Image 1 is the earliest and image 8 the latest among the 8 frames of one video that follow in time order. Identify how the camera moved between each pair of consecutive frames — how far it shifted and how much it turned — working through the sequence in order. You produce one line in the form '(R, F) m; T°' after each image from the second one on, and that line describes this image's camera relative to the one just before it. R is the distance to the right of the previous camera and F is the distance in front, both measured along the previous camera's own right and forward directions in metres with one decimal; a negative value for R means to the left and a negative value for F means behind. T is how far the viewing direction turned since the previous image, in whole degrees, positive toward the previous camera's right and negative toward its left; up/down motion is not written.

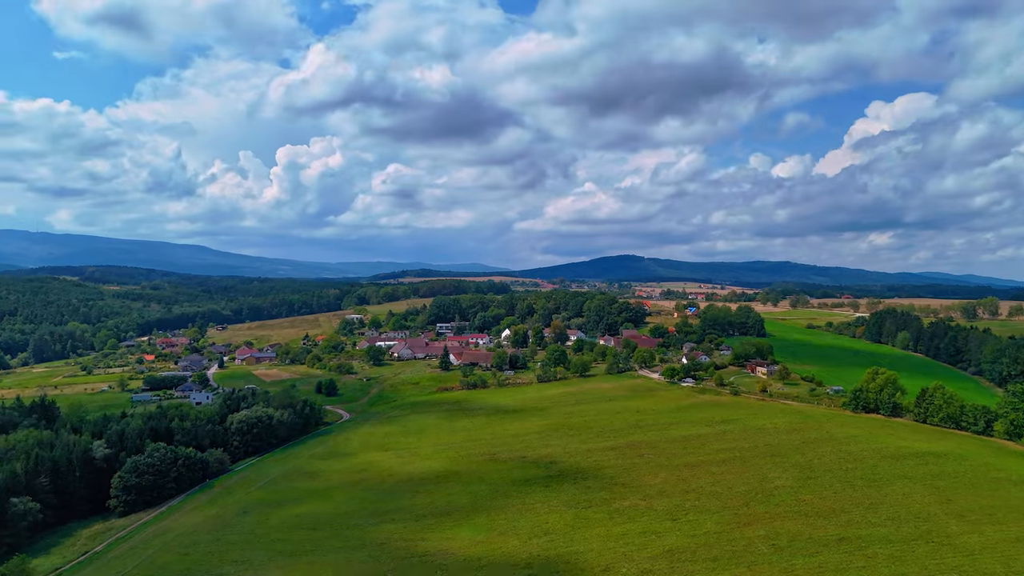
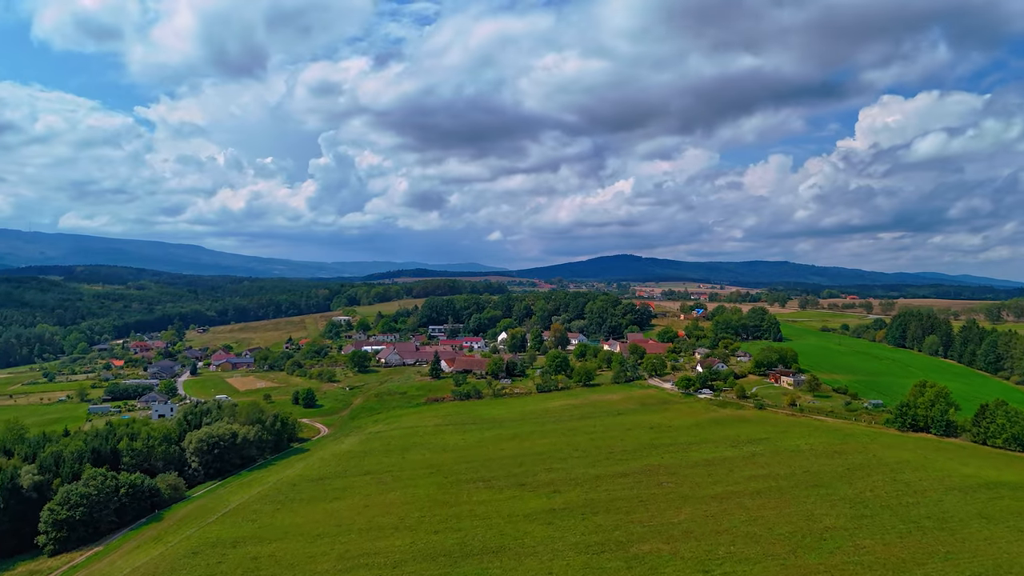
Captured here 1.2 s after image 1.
(0.0, +7.7) m; 0°
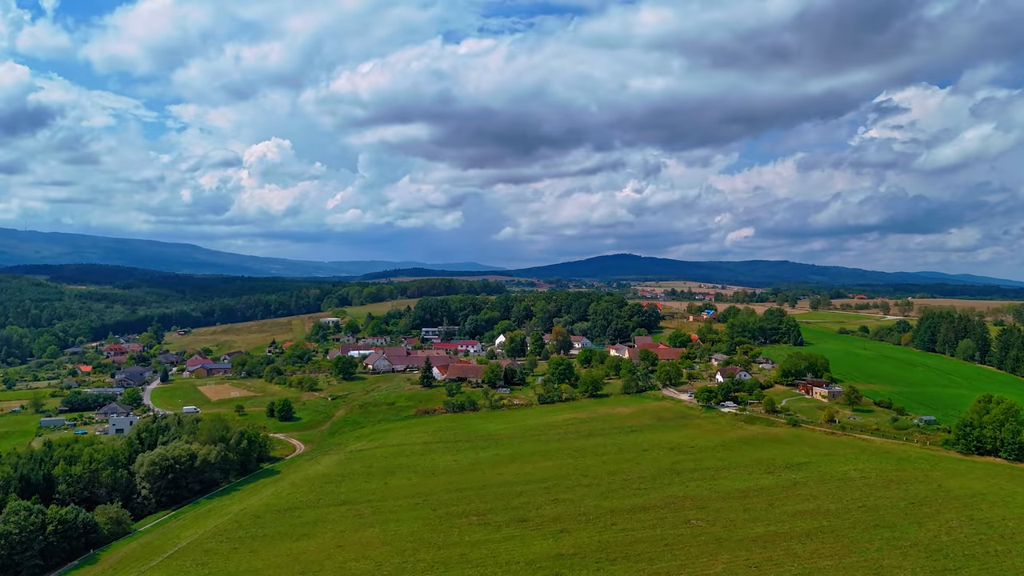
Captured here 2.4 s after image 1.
(-0.1, +7.4) m; 0°
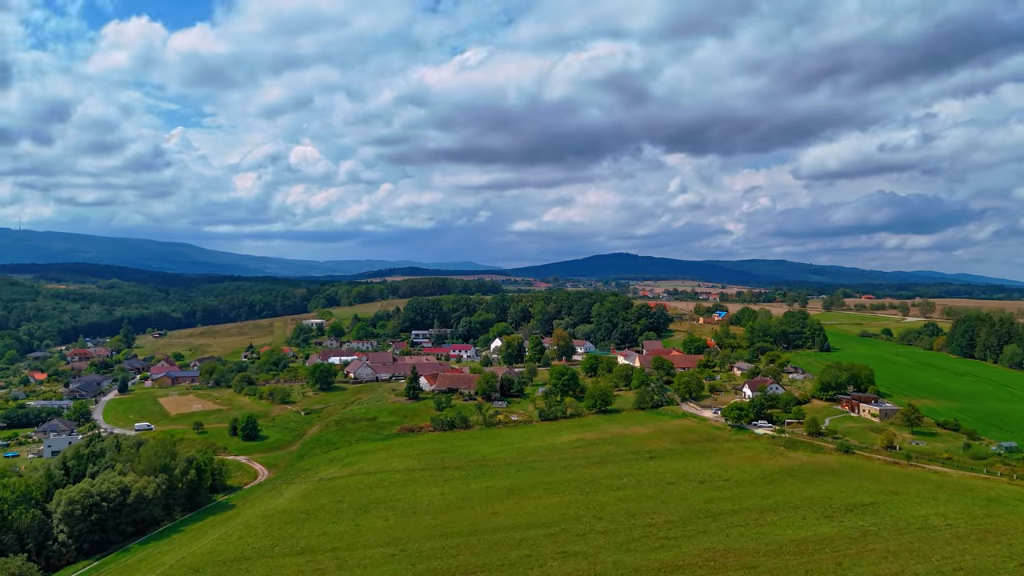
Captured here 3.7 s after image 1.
(-0.1, +8.5) m; 0°
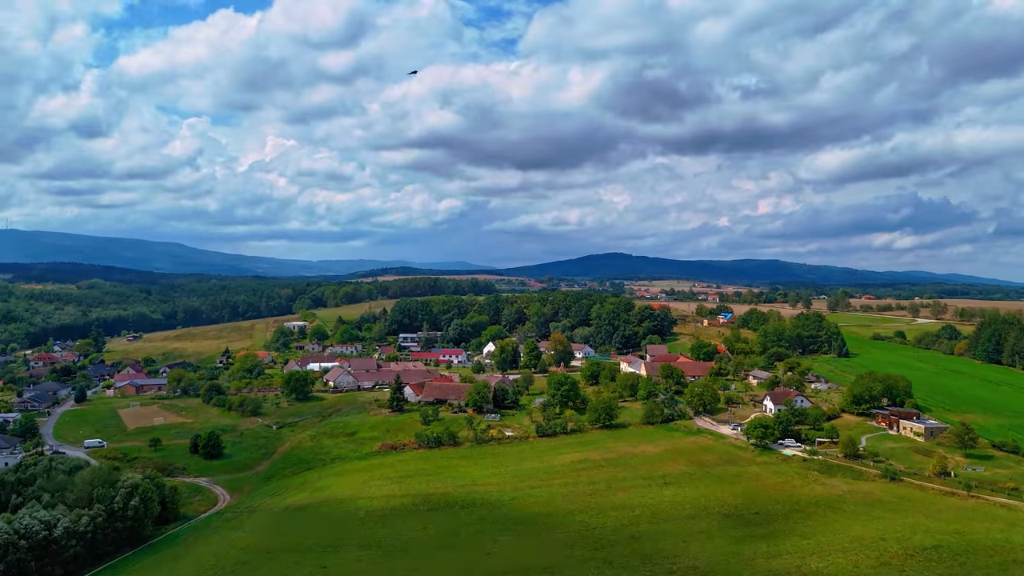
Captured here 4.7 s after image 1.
(-0.1, +6.1) m; +1°
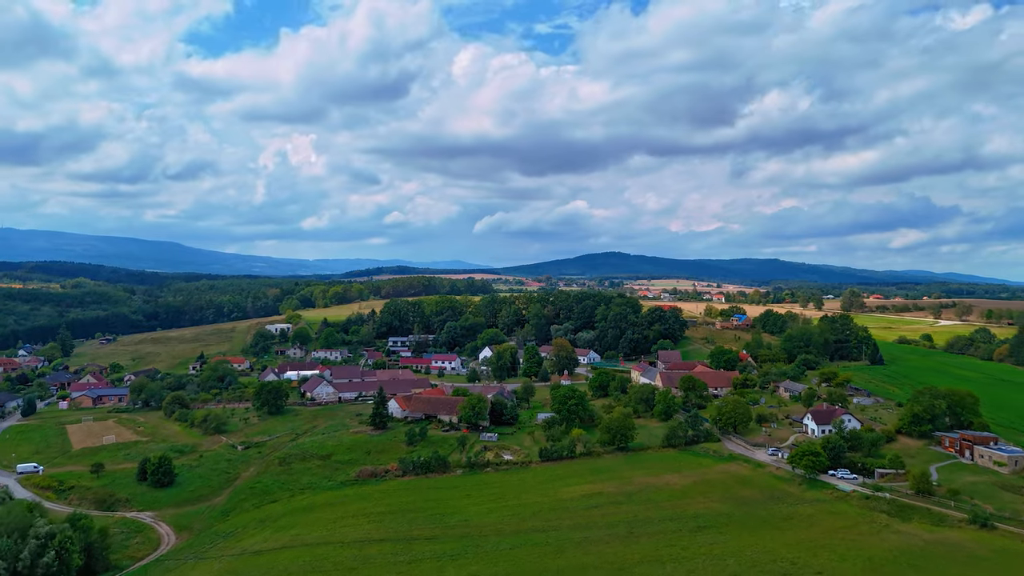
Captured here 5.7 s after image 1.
(-0.1, +7.4) m; 0°
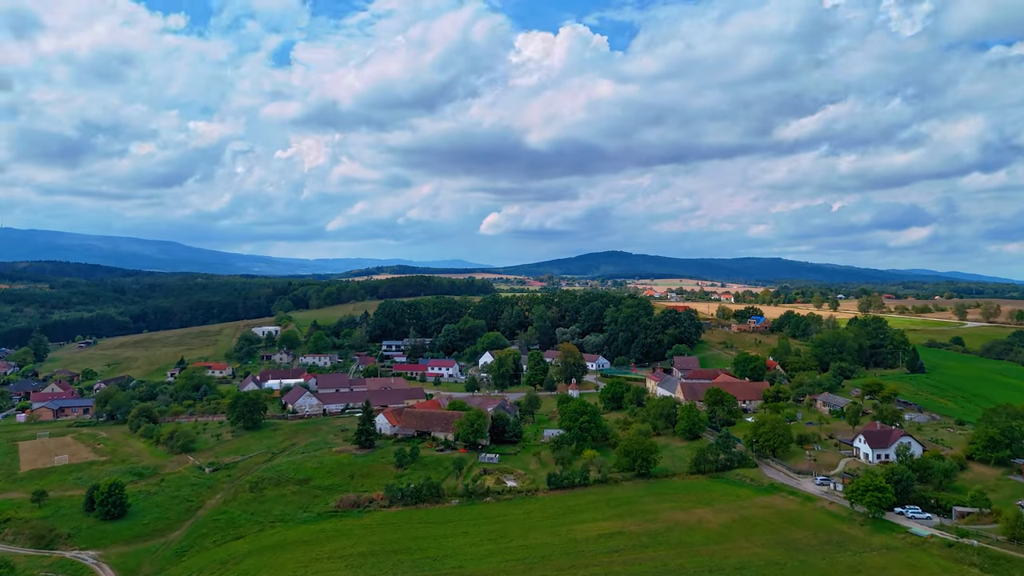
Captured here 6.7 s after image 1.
(-0.2, +6.1) m; 0°
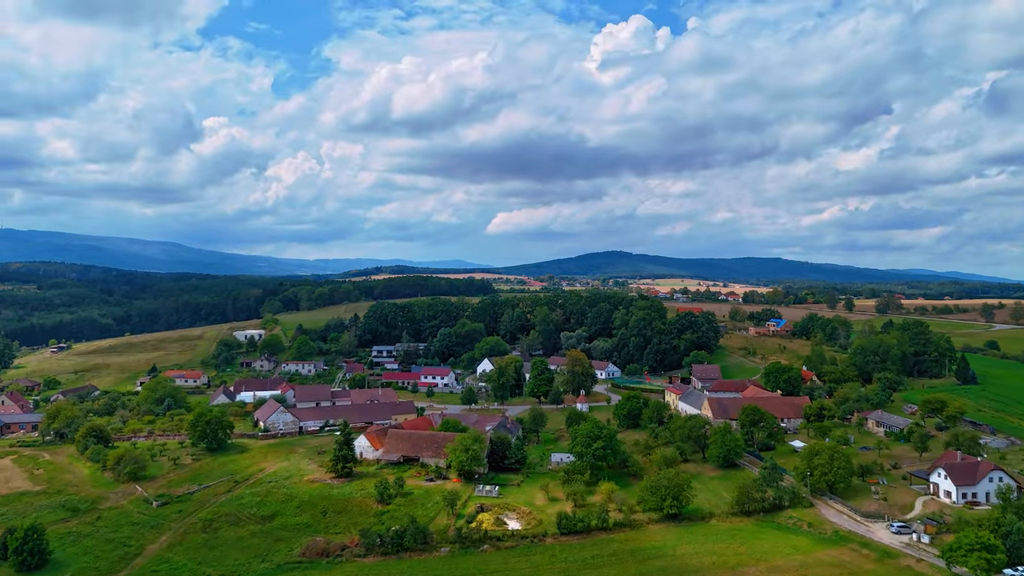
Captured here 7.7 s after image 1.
(-0.1, +6.9) m; 0°
